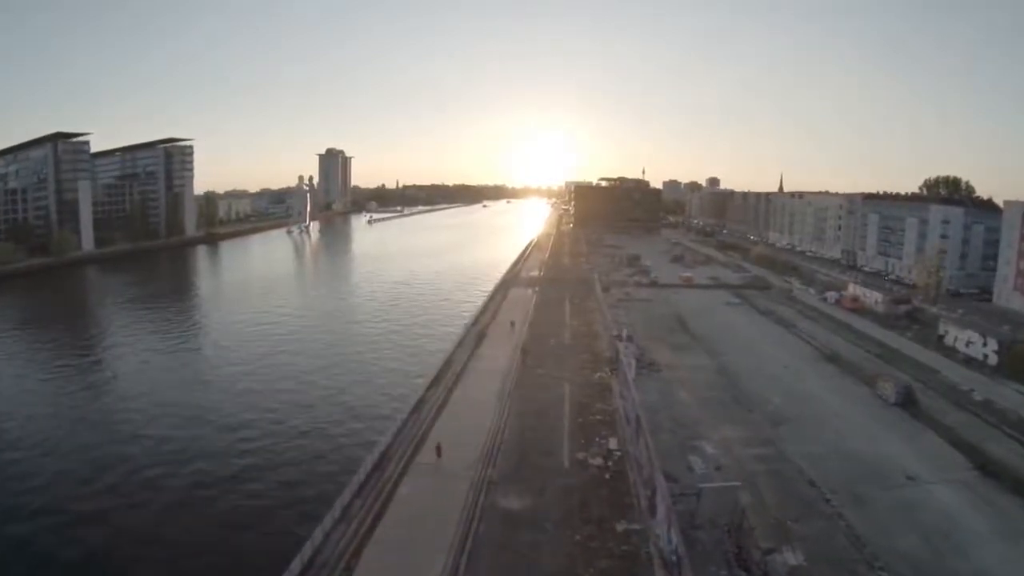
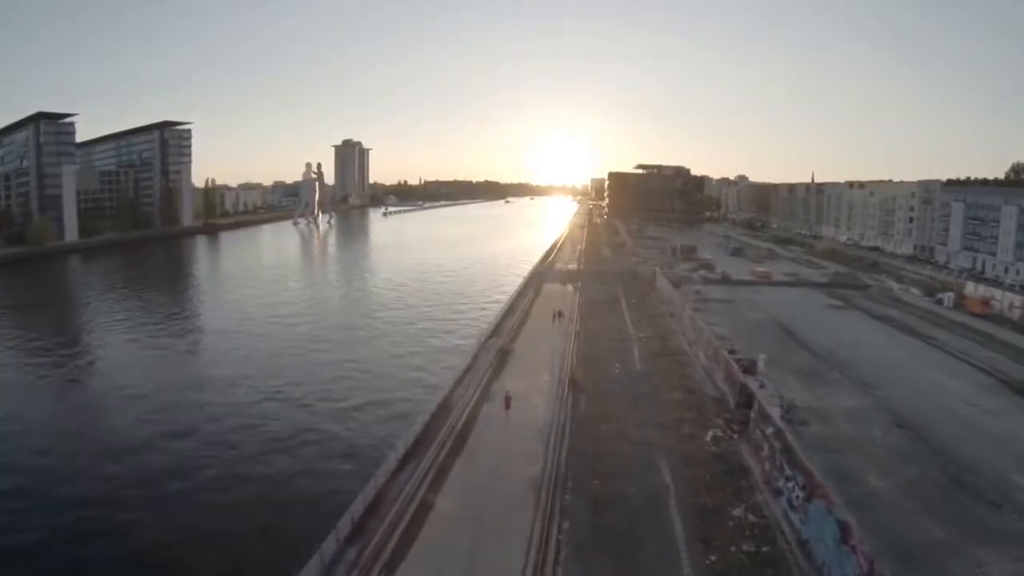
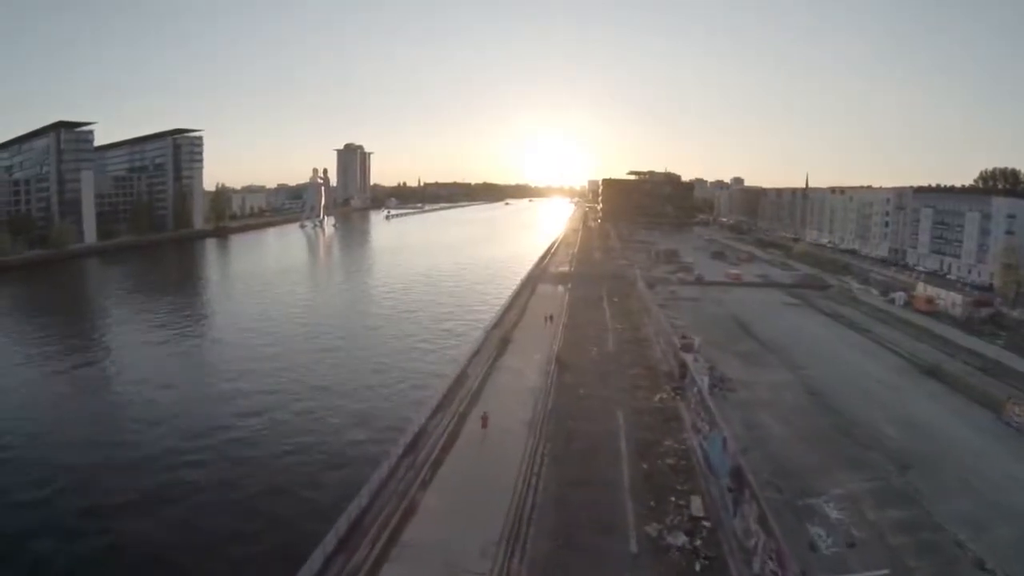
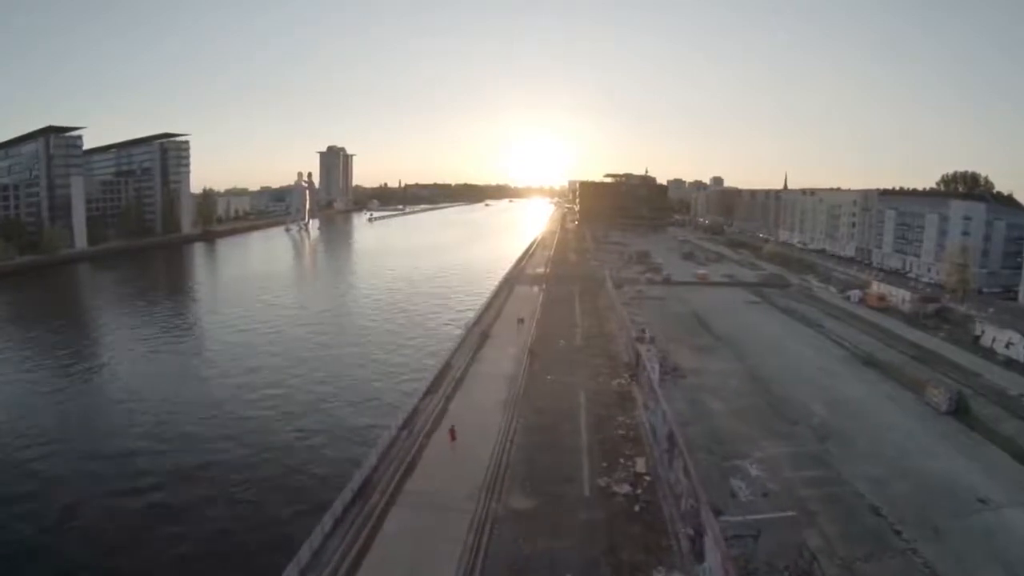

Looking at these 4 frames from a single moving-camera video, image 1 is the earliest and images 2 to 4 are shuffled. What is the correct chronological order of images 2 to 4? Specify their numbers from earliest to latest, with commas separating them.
4, 3, 2
